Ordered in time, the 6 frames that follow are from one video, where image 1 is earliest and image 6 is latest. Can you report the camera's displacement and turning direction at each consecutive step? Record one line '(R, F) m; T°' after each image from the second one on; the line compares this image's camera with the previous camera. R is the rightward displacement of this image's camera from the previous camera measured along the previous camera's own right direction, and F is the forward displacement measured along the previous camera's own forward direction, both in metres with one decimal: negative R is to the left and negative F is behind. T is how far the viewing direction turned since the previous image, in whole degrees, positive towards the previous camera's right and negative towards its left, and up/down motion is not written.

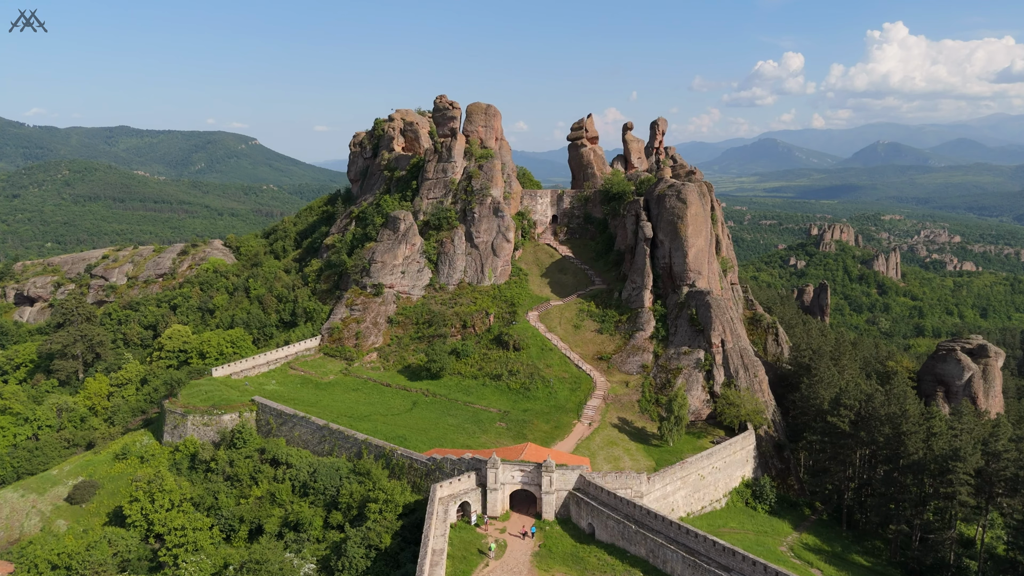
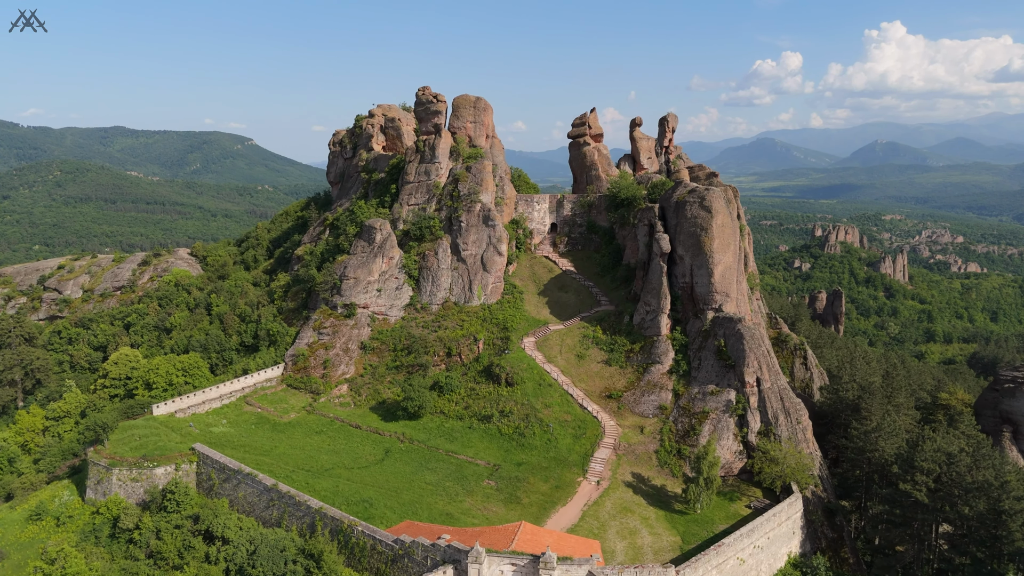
(+0.3, +5.8) m; 0°
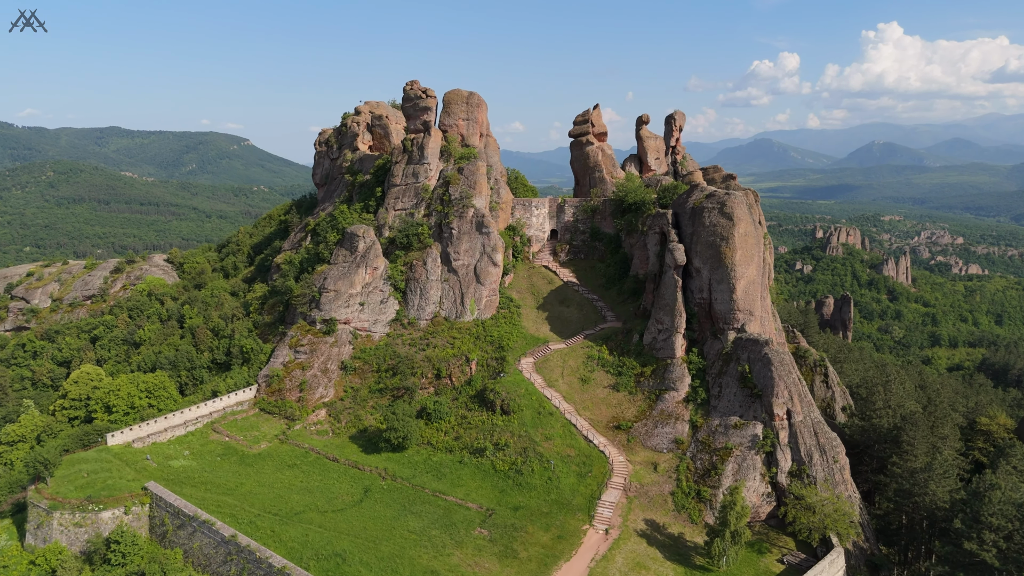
(+0.1, +3.4) m; 0°
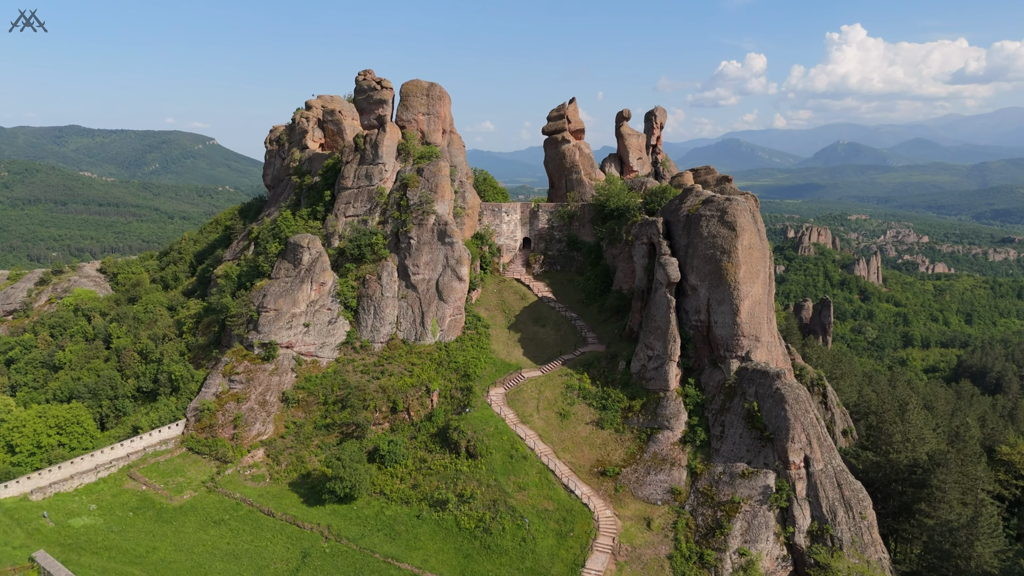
(+0.2, +4.1) m; +2°
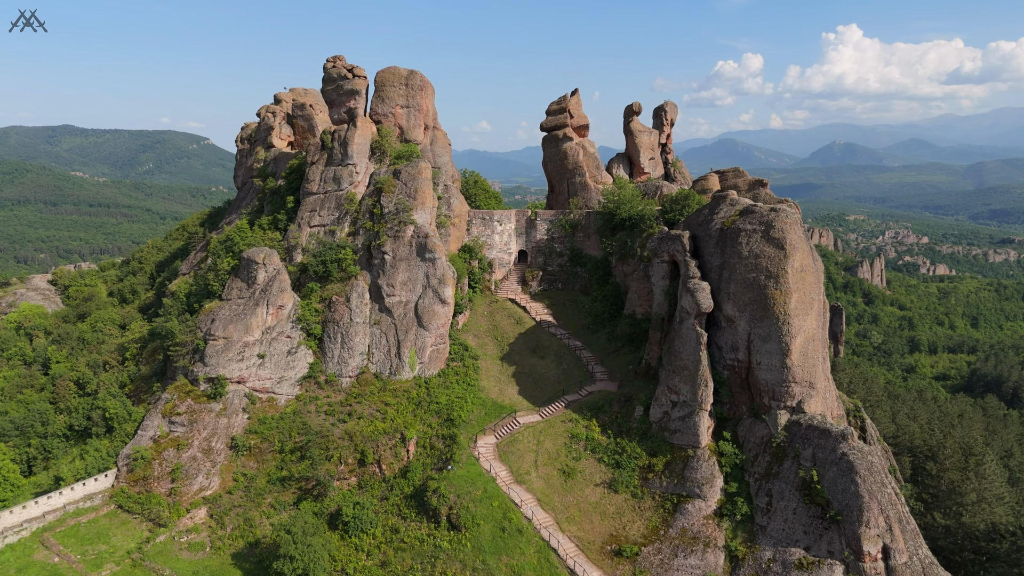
(+0.1, +4.7) m; 0°
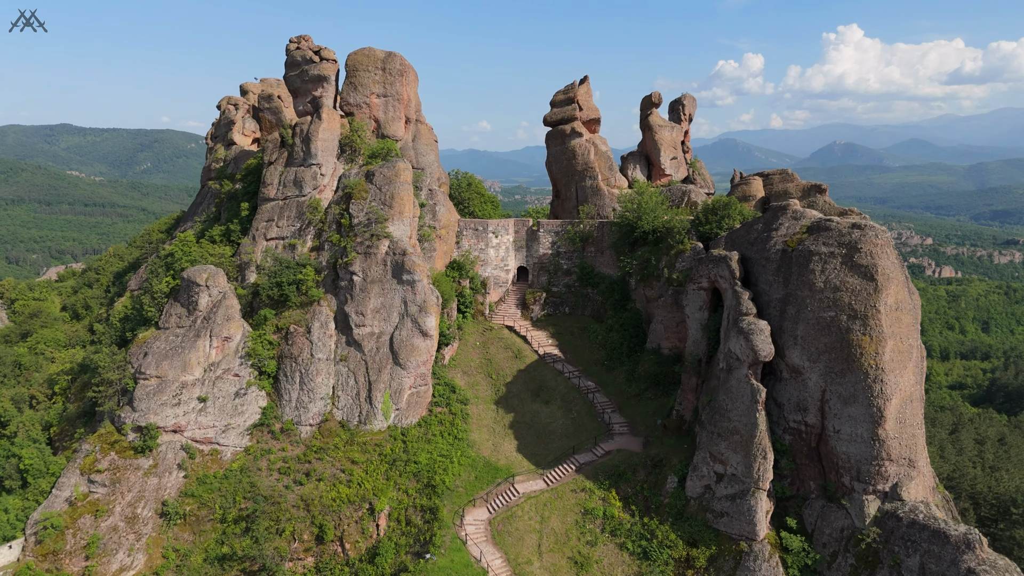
(+0.1, +4.6) m; 0°
